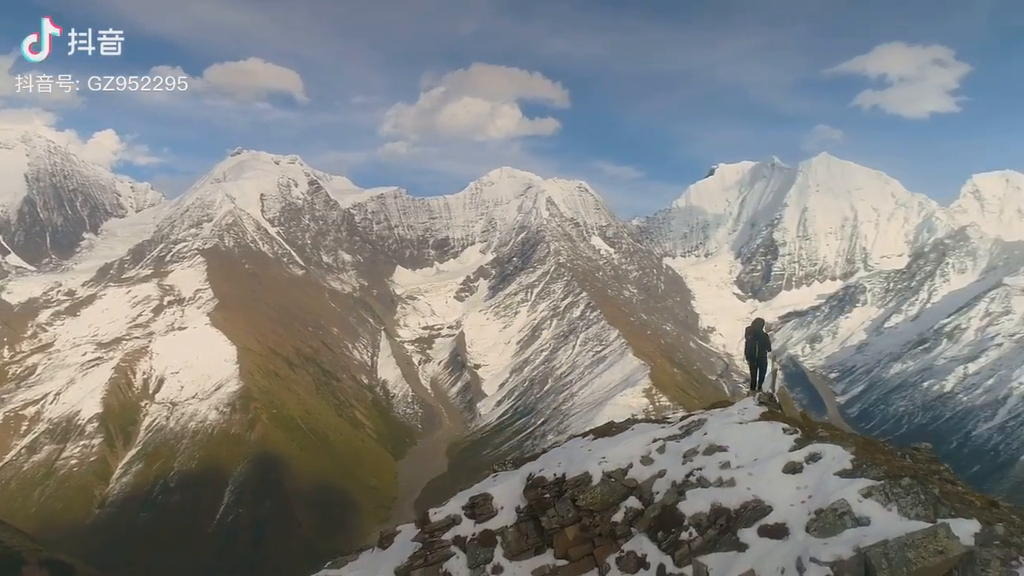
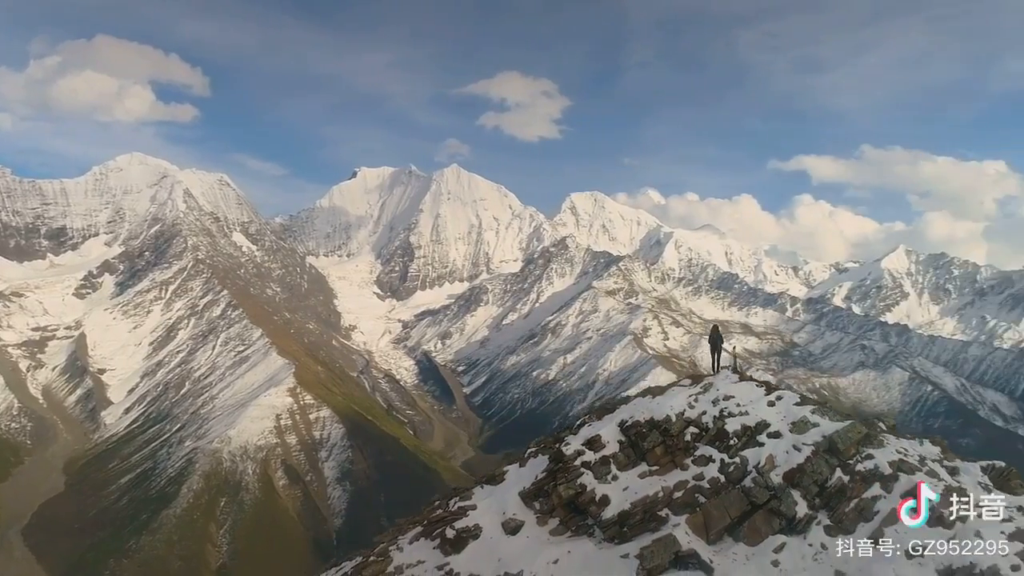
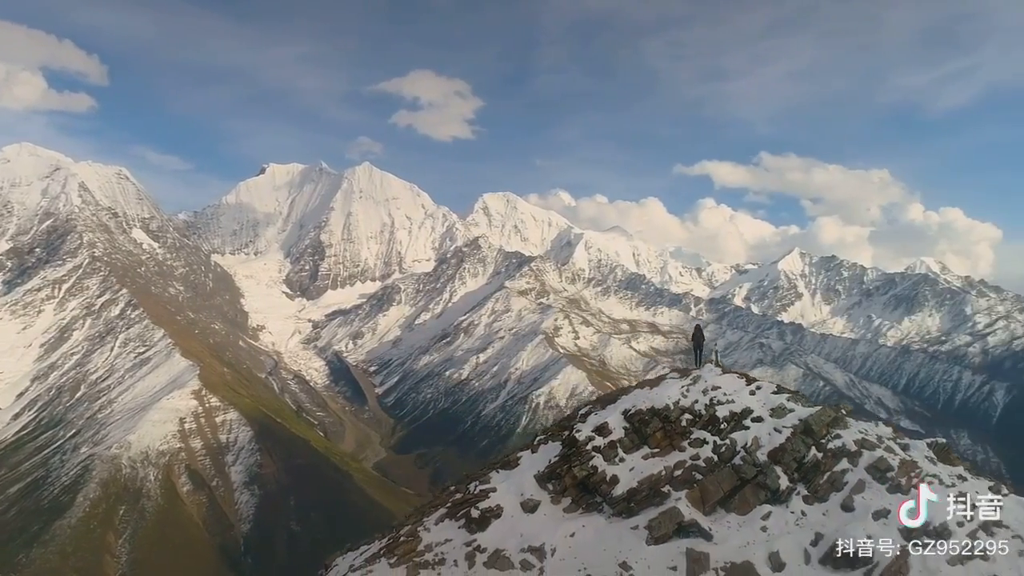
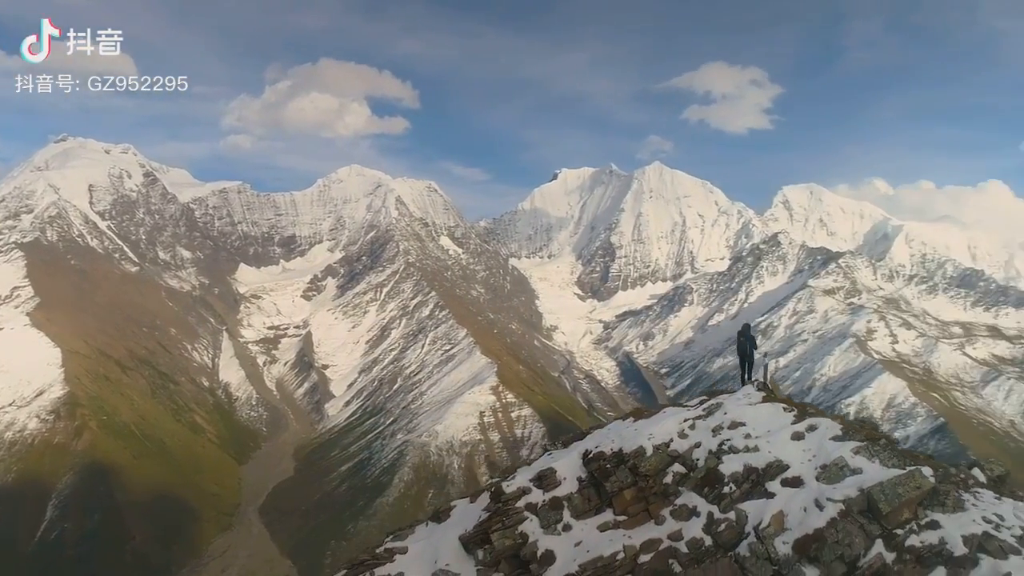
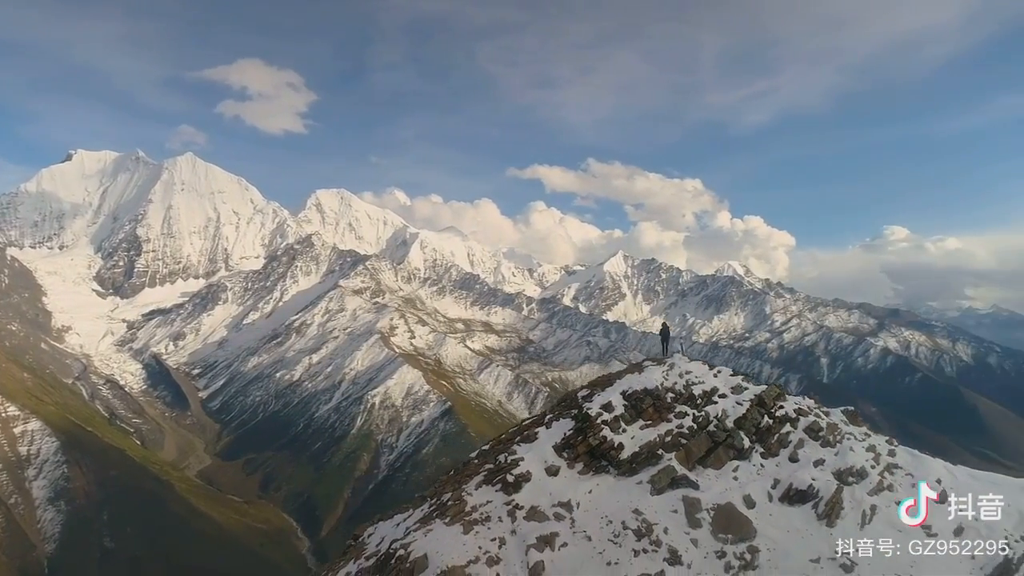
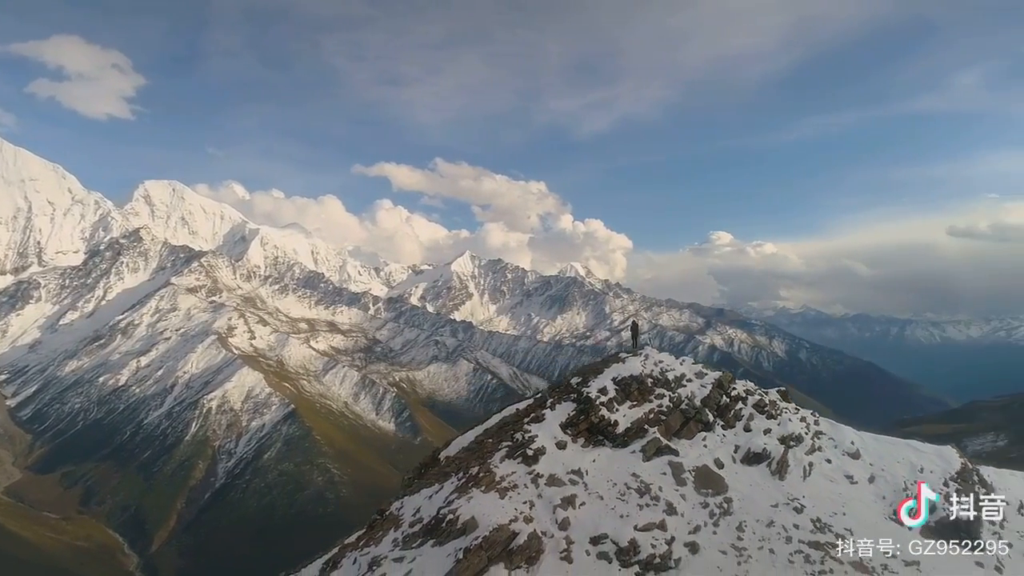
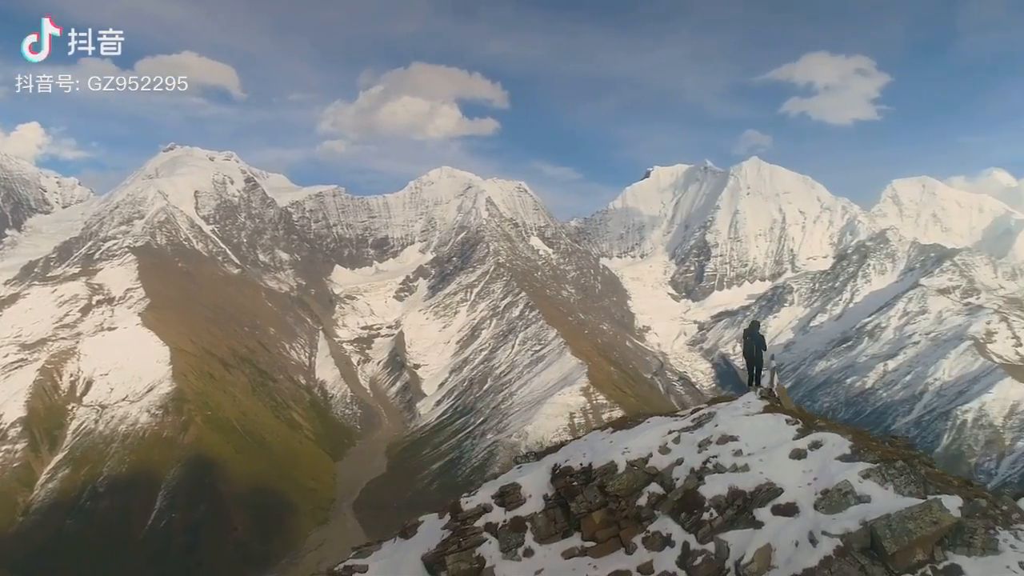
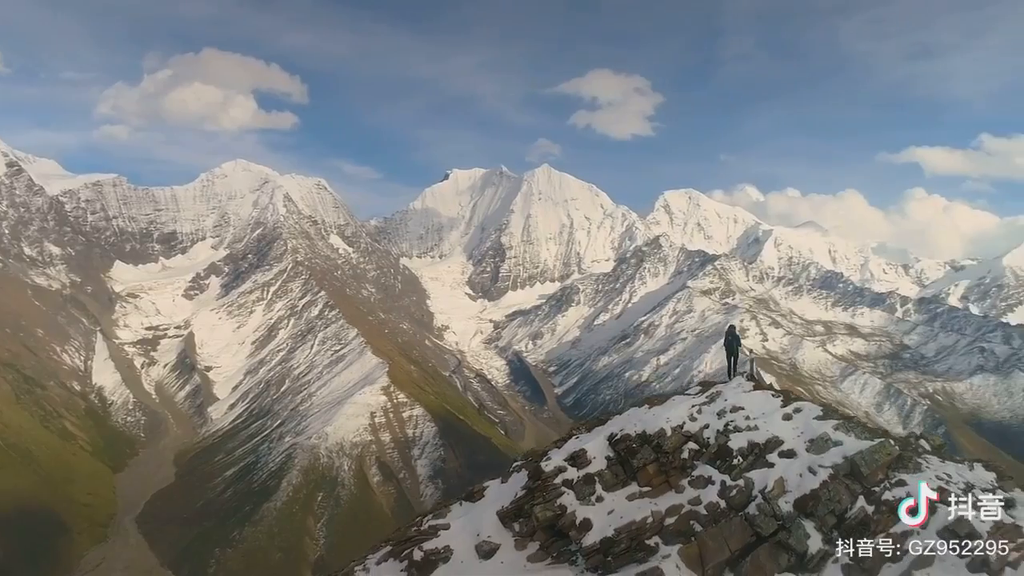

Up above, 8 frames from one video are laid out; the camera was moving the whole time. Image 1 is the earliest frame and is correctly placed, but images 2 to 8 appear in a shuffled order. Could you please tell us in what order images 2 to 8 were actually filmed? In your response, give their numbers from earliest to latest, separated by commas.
7, 4, 8, 2, 3, 5, 6
